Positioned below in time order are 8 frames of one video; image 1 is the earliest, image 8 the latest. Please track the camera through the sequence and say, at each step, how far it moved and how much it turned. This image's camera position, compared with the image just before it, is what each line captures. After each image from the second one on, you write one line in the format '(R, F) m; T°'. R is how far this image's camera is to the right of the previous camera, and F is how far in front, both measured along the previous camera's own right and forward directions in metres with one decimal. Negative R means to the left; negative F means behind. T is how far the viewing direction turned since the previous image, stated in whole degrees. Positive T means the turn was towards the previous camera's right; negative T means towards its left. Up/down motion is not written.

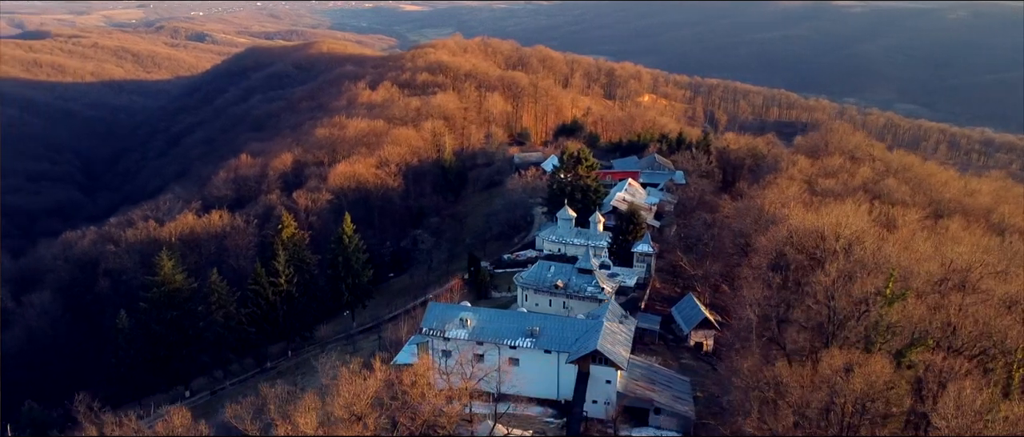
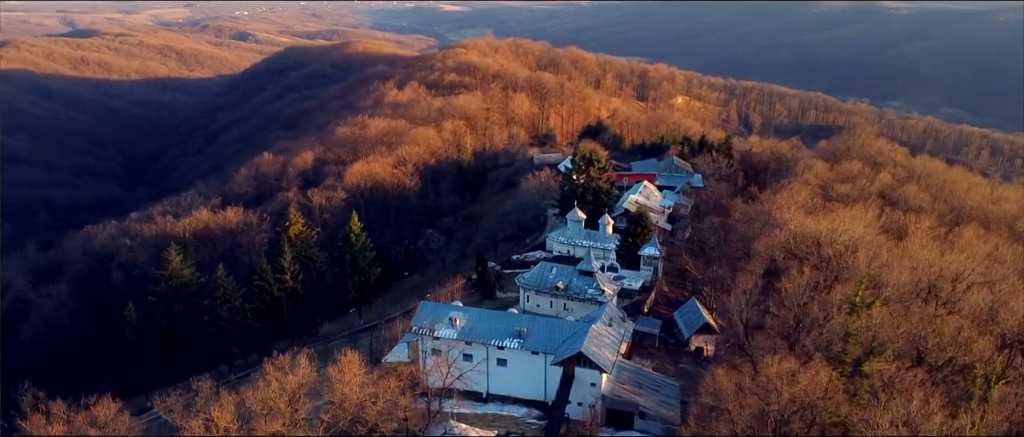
(+1.4, 0.0) m; -2°
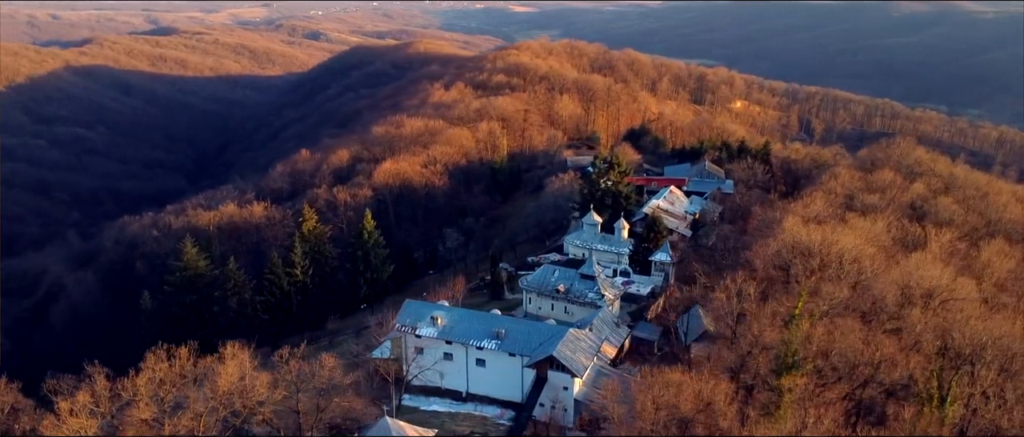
(+2.5, 0.0) m; -4°
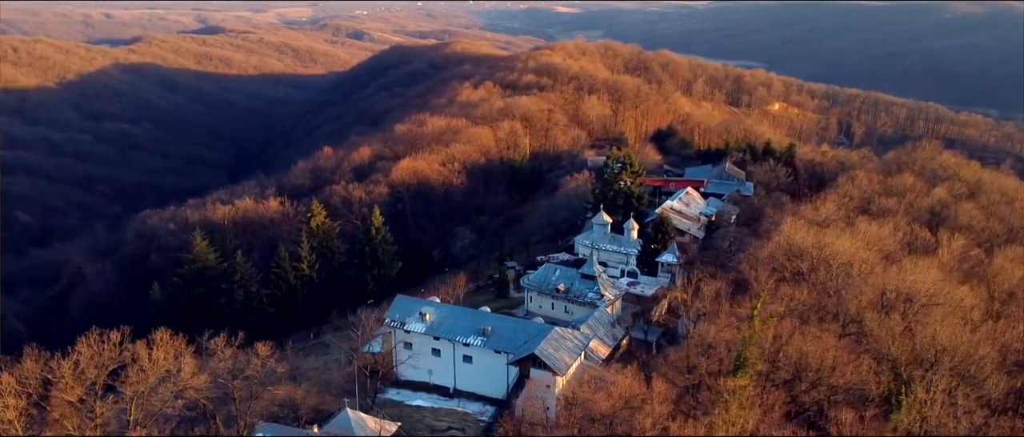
(+1.6, 0.0) m; -3°
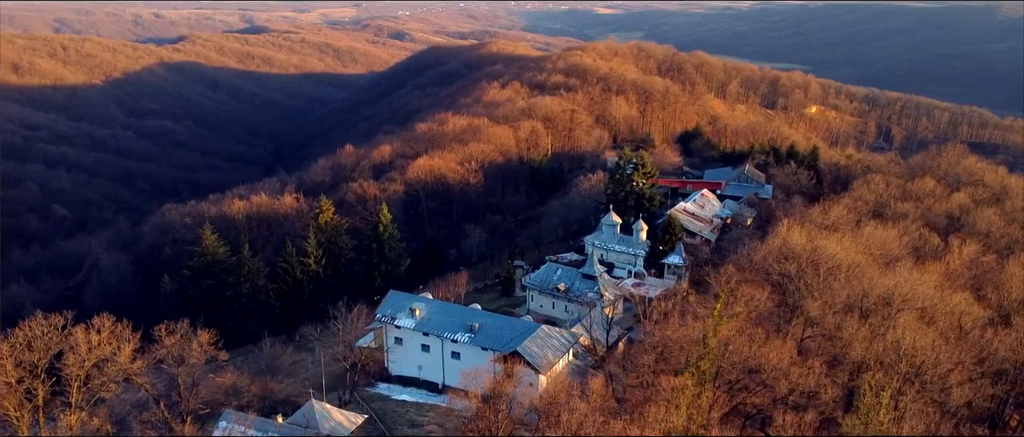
(+1.5, 0.0) m; -2°
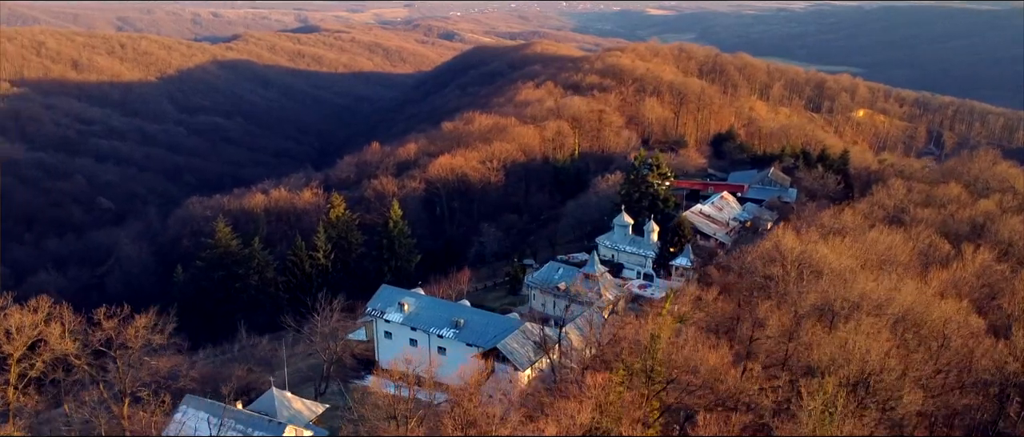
(+1.8, 0.0) m; -3°
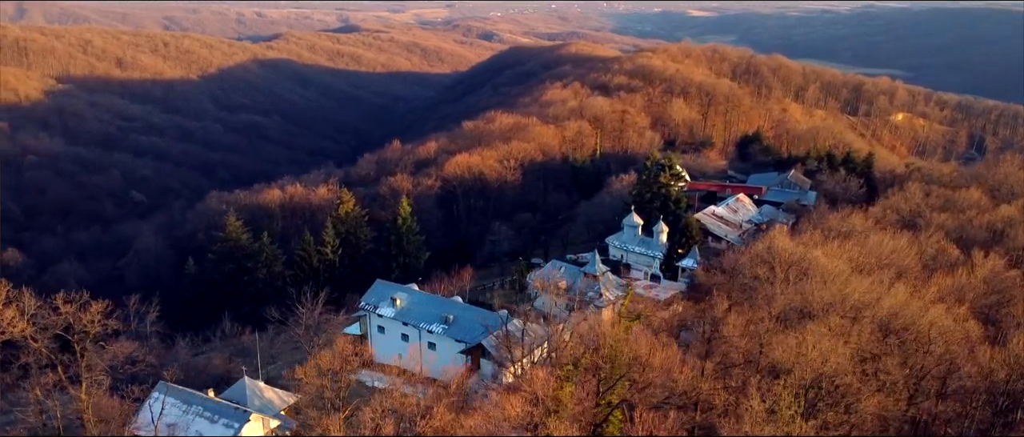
(+1.4, 0.0) m; -2°
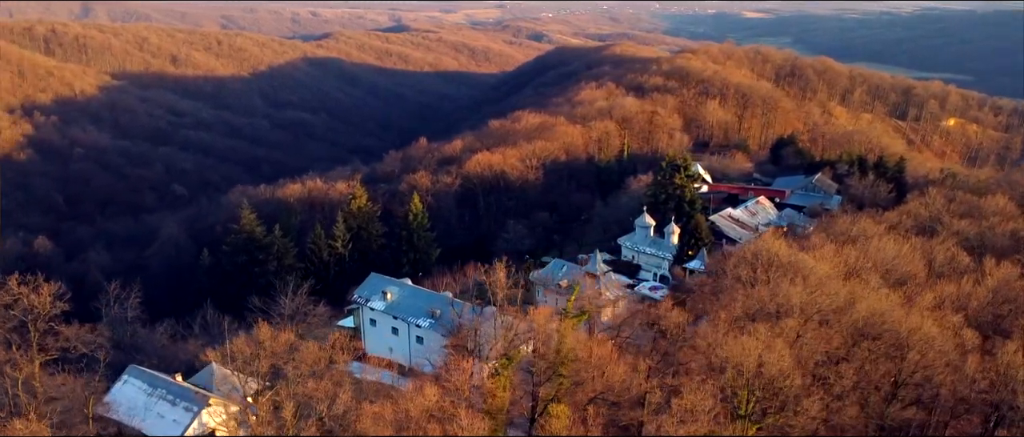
(+1.8, 0.0) m; -3°
